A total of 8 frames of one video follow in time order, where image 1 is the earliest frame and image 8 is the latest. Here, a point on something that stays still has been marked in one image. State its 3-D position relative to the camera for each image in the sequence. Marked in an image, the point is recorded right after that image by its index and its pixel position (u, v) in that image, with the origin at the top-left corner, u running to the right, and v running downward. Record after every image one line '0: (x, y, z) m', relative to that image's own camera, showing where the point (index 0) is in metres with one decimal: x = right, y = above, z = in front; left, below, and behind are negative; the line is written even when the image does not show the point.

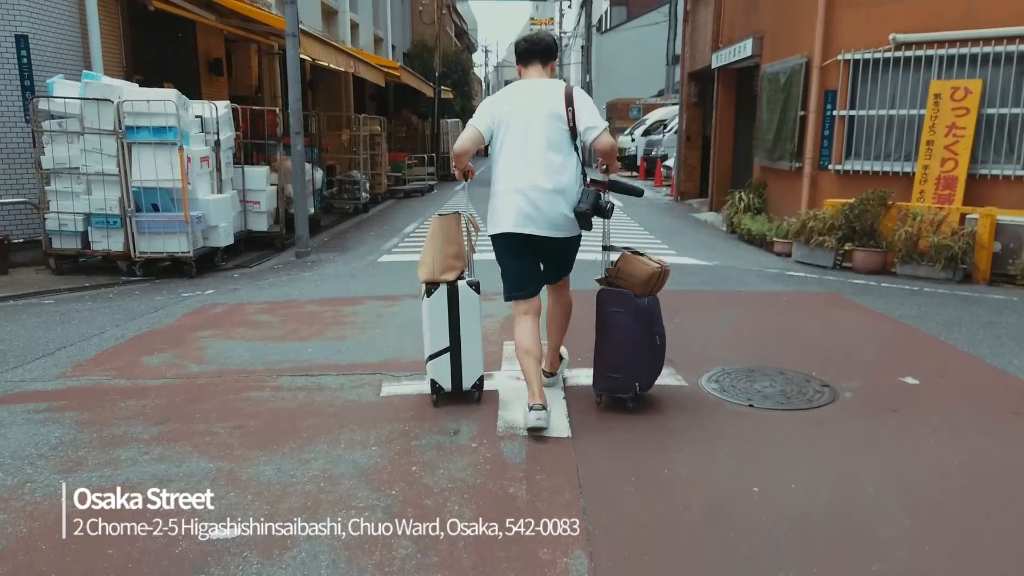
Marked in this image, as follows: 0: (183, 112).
0: (-3.6, +2.0, +8.3) m
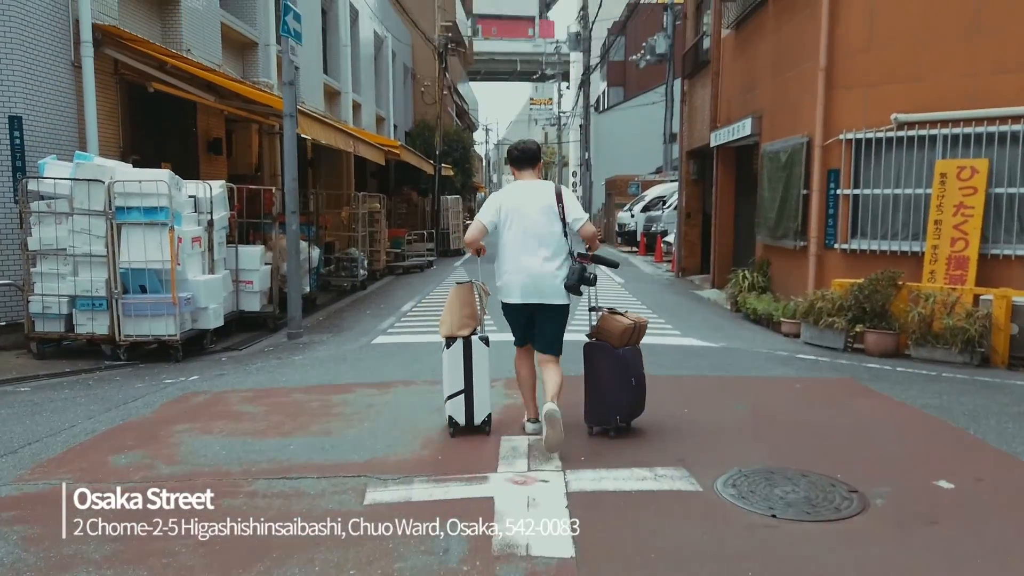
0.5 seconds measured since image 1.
0: (-3.7, +1.0, +8.2) m
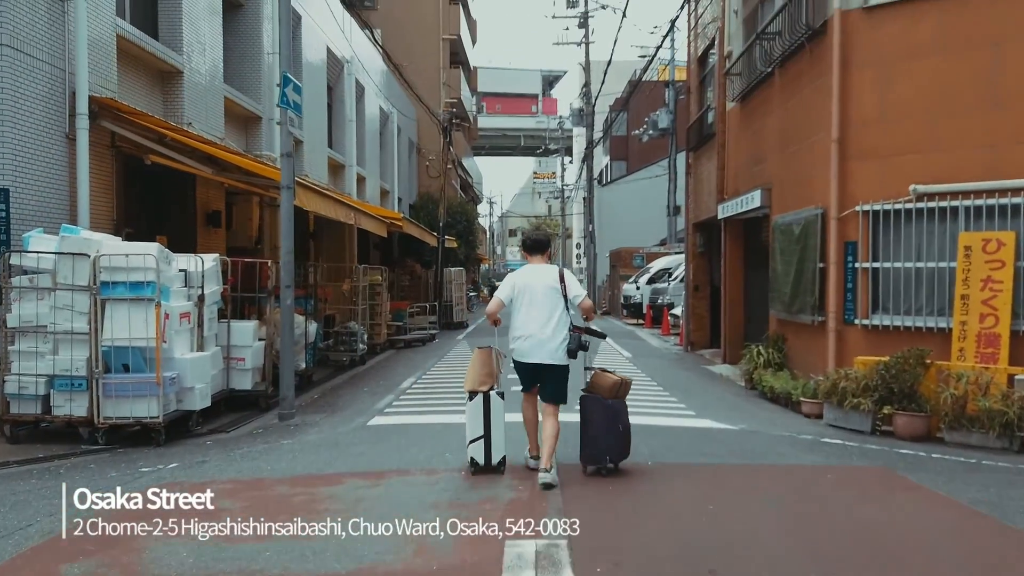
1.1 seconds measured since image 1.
0: (-3.6, +0.2, +7.8) m
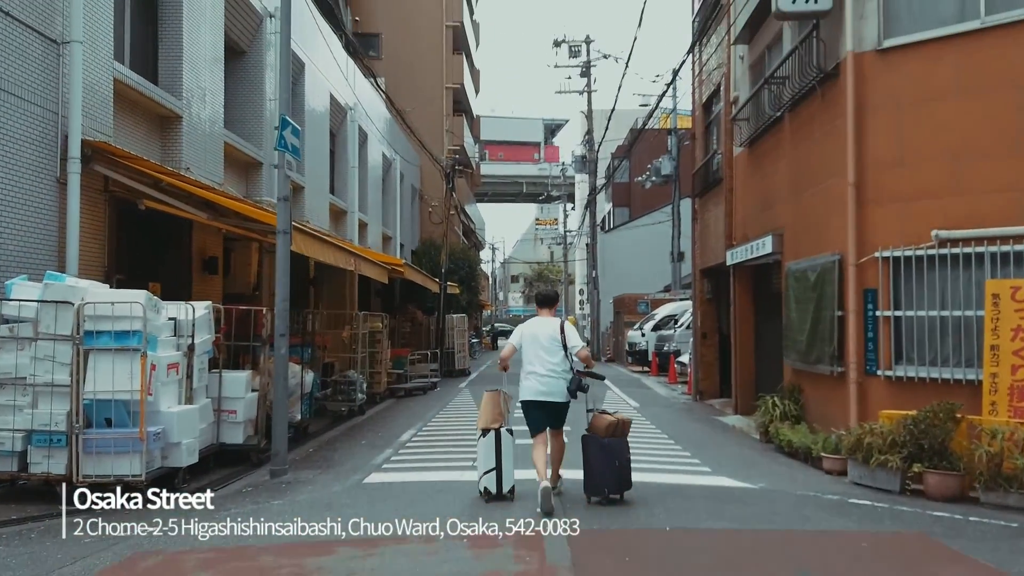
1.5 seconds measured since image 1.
0: (-3.6, -0.3, +7.4) m
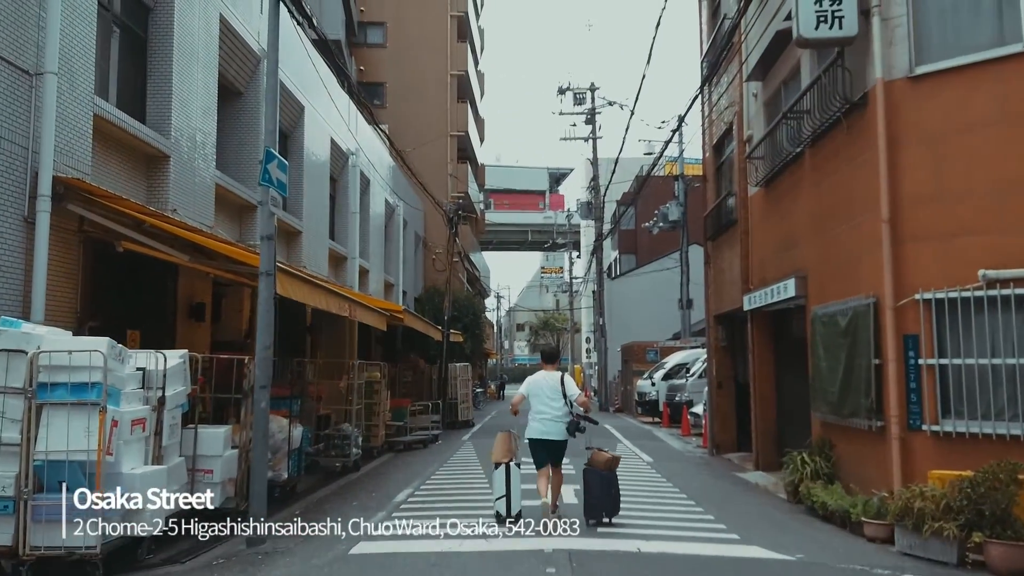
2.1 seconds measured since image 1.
0: (-3.5, -0.7, +6.7) m
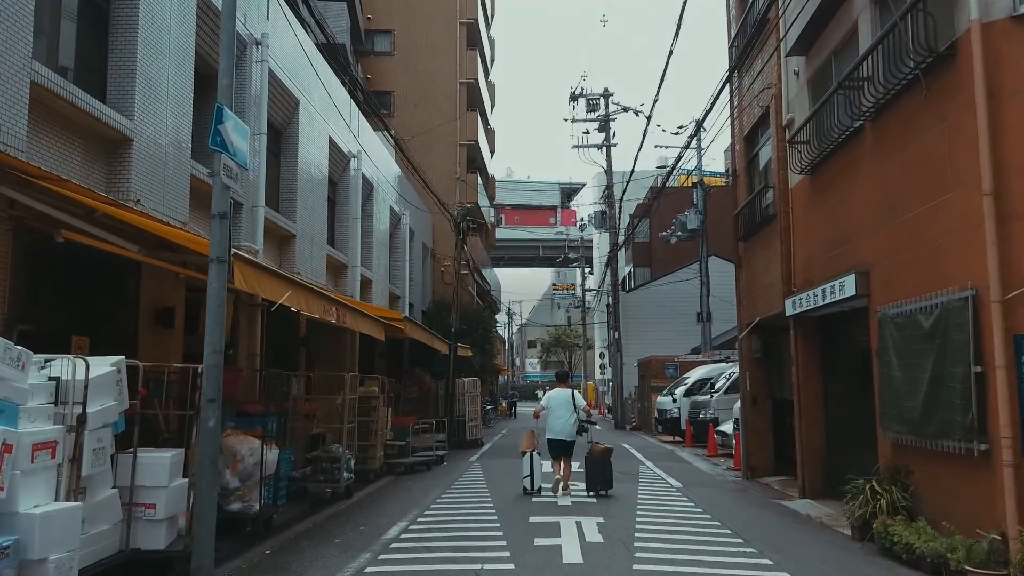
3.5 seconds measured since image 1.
0: (-3.4, -0.6, +5.2) m
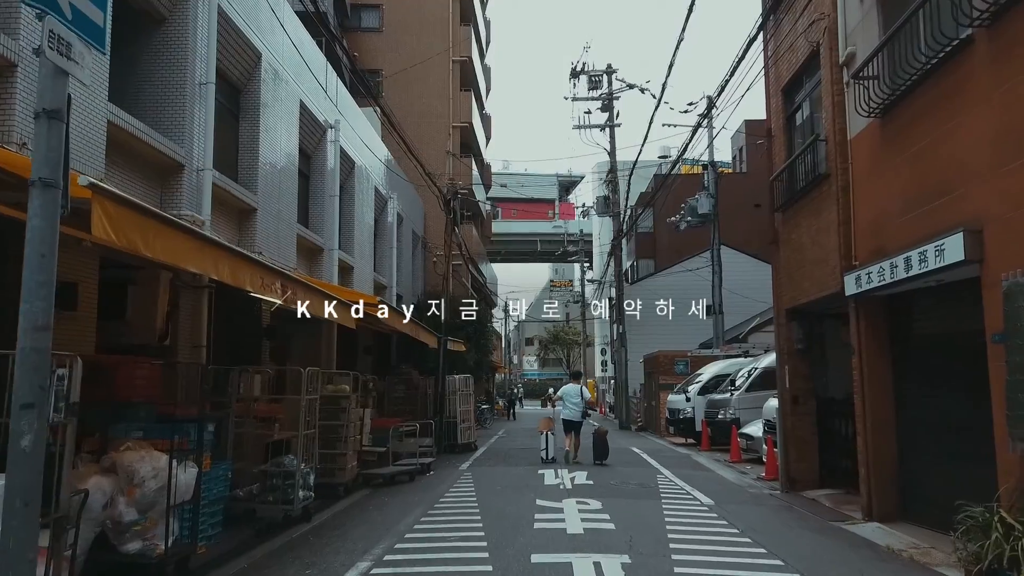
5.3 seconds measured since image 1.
0: (-3.5, -0.3, +2.9) m
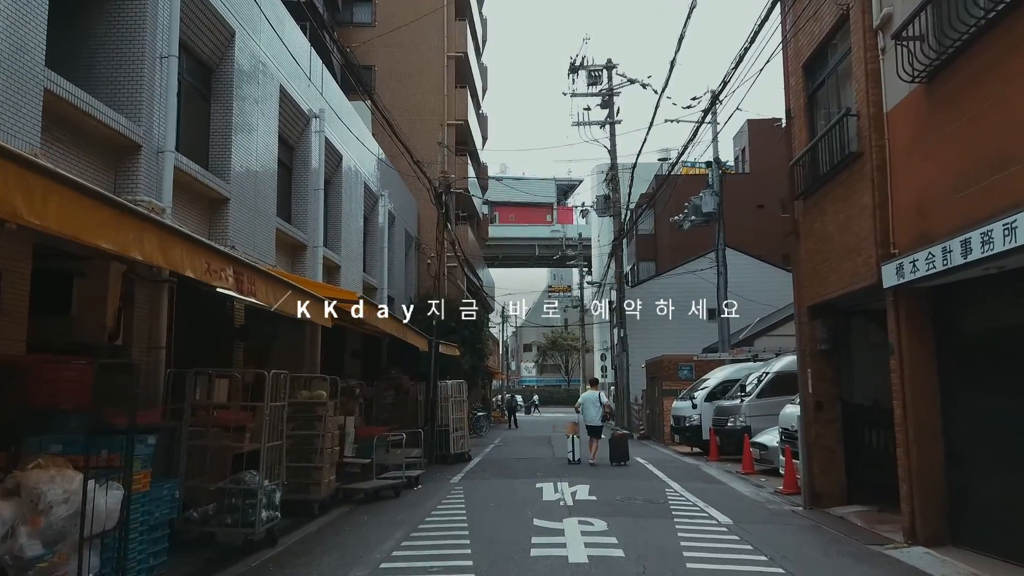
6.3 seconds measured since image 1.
0: (-3.5, -0.1, +1.8) m
